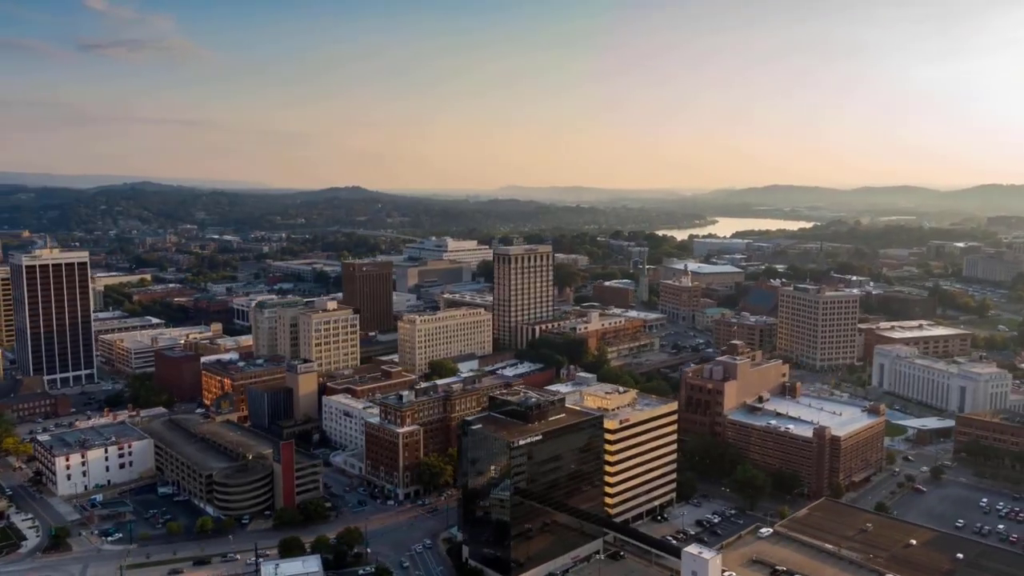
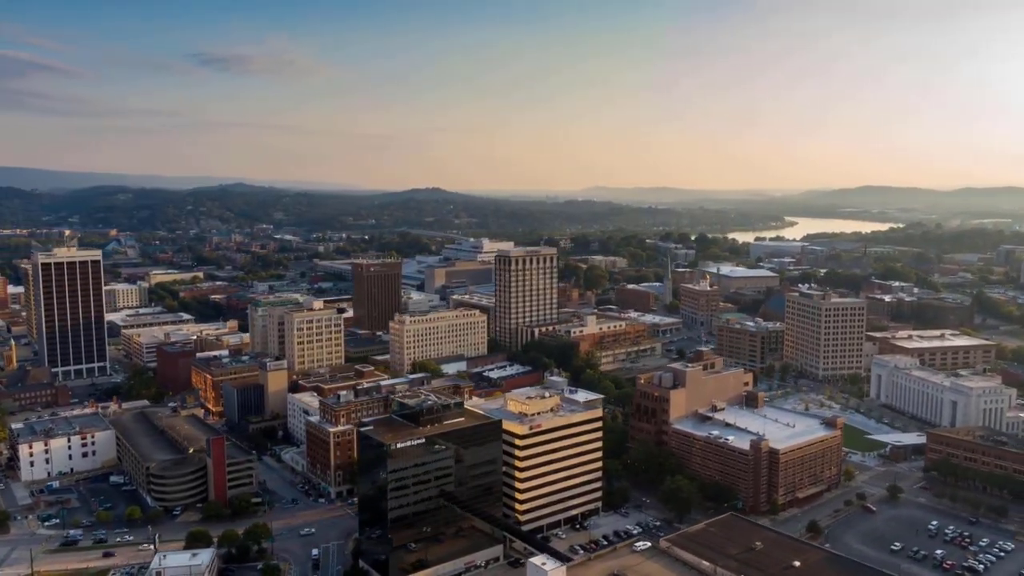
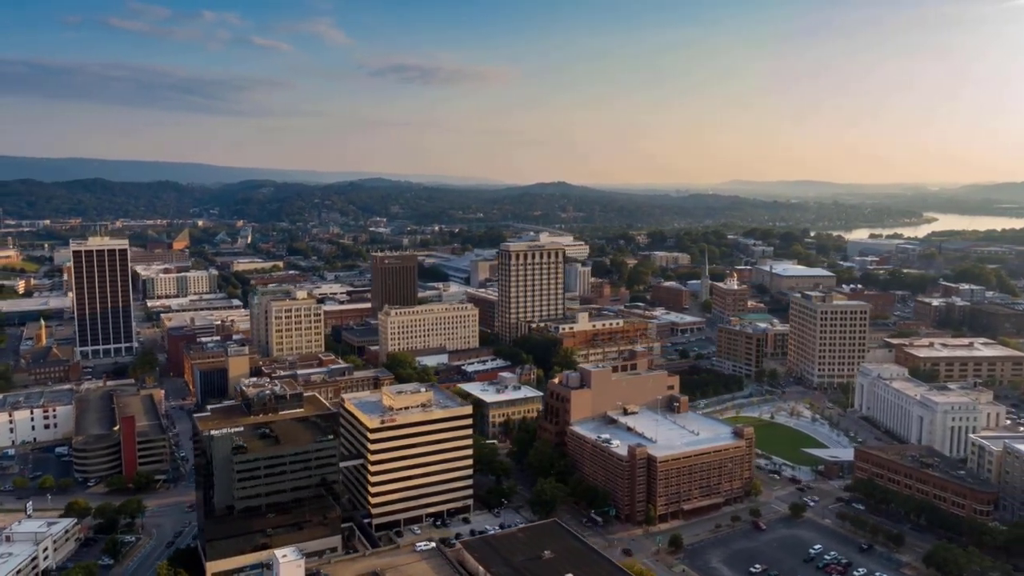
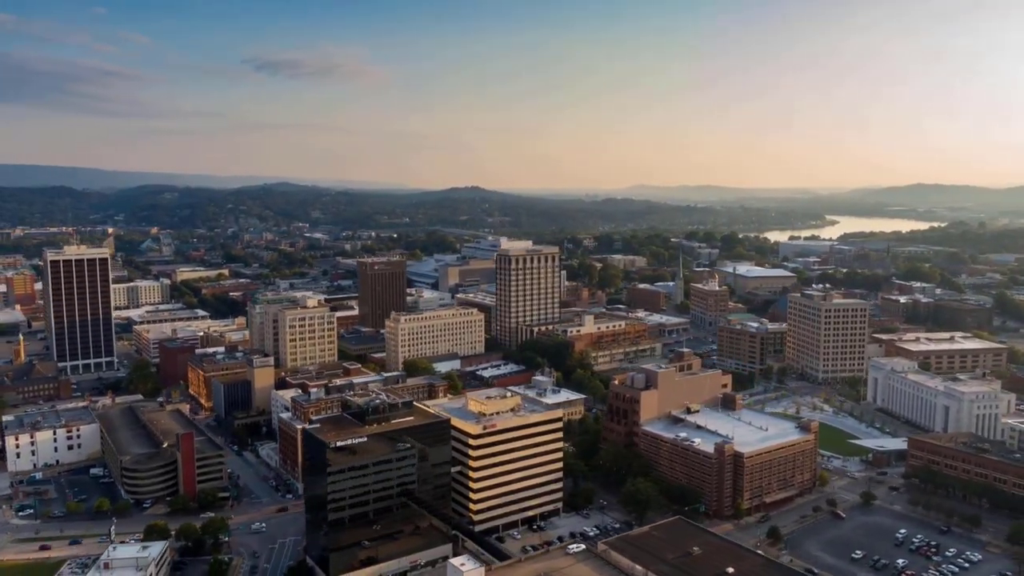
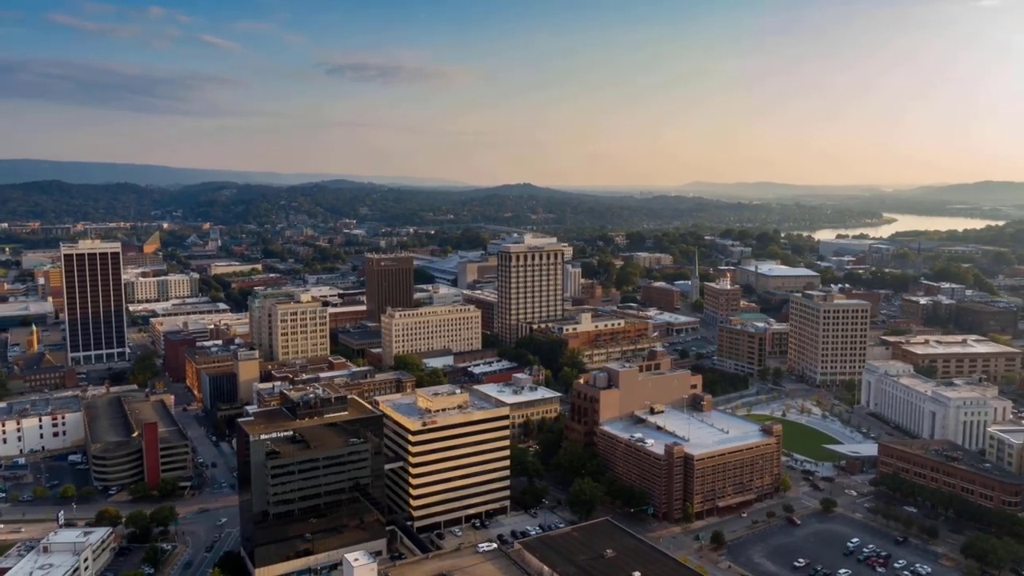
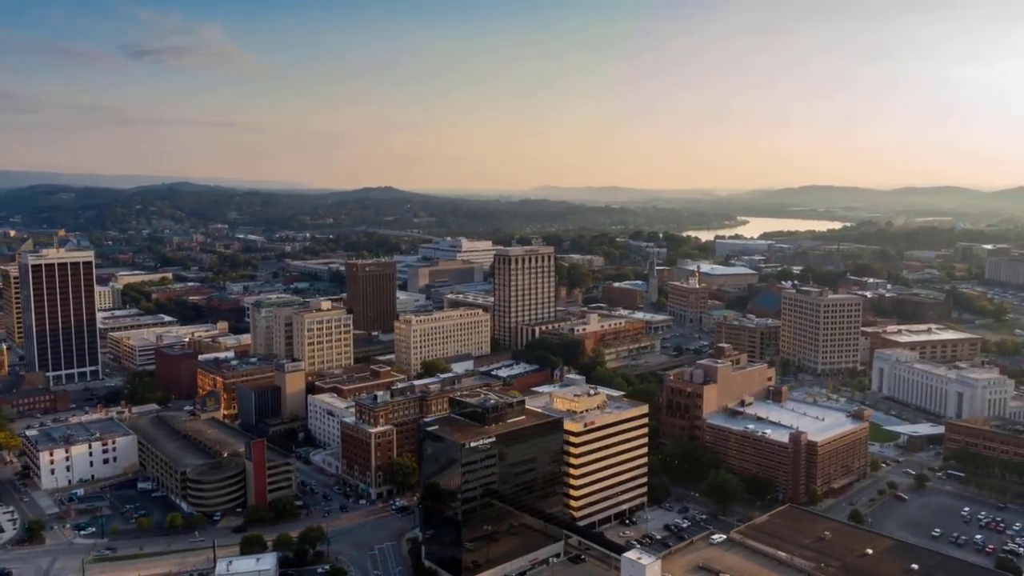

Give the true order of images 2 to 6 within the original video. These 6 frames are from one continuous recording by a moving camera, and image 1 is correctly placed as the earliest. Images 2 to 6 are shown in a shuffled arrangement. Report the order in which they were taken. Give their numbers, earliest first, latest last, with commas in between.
6, 2, 4, 5, 3
